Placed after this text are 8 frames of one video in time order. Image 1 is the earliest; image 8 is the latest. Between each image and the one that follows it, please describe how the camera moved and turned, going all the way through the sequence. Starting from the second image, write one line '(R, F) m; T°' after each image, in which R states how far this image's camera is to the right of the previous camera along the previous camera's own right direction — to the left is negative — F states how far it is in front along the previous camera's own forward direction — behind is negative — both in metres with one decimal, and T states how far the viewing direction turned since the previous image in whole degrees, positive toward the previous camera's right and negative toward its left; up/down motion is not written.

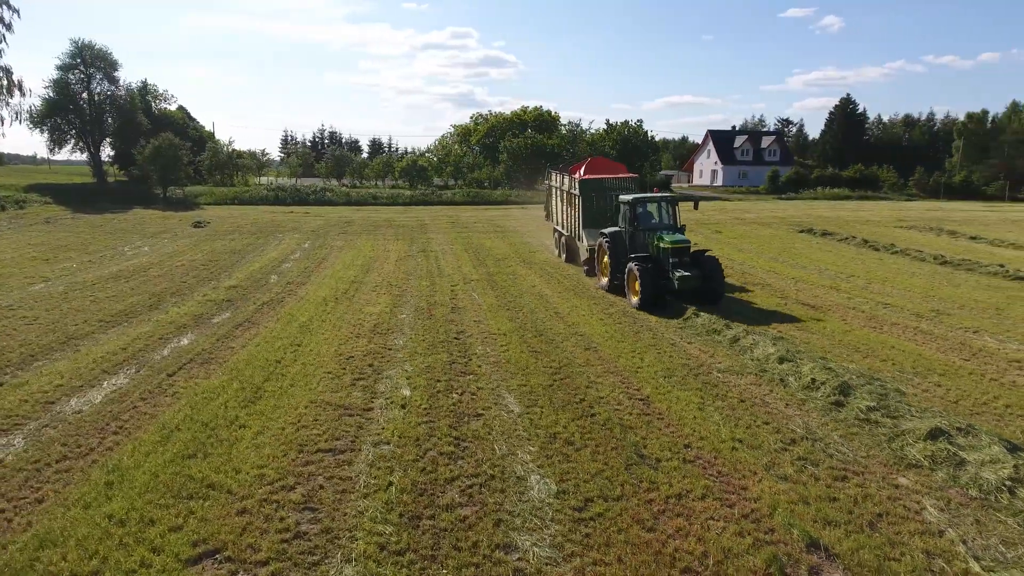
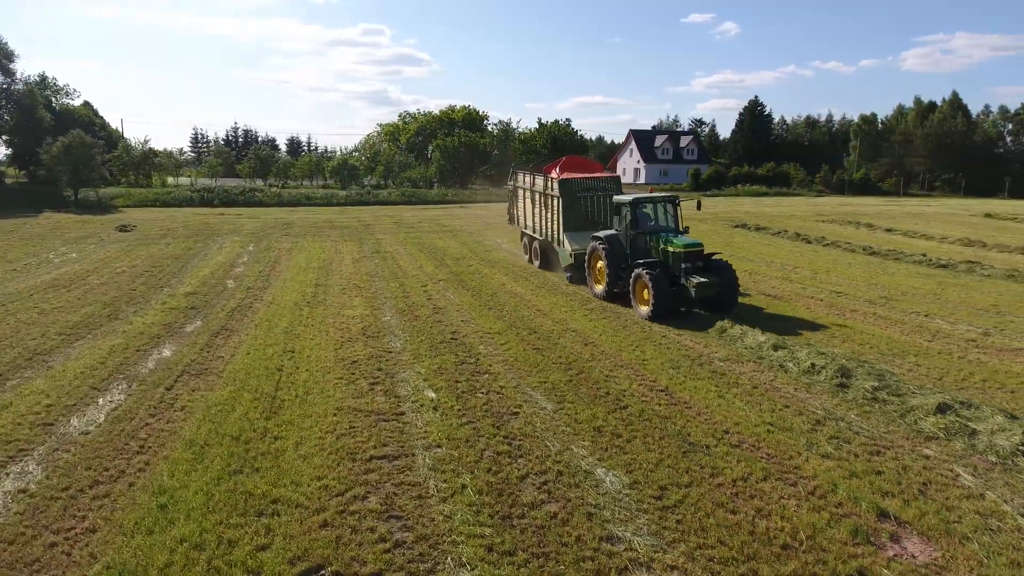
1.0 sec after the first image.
(-1.1, 0.0) m; +8°
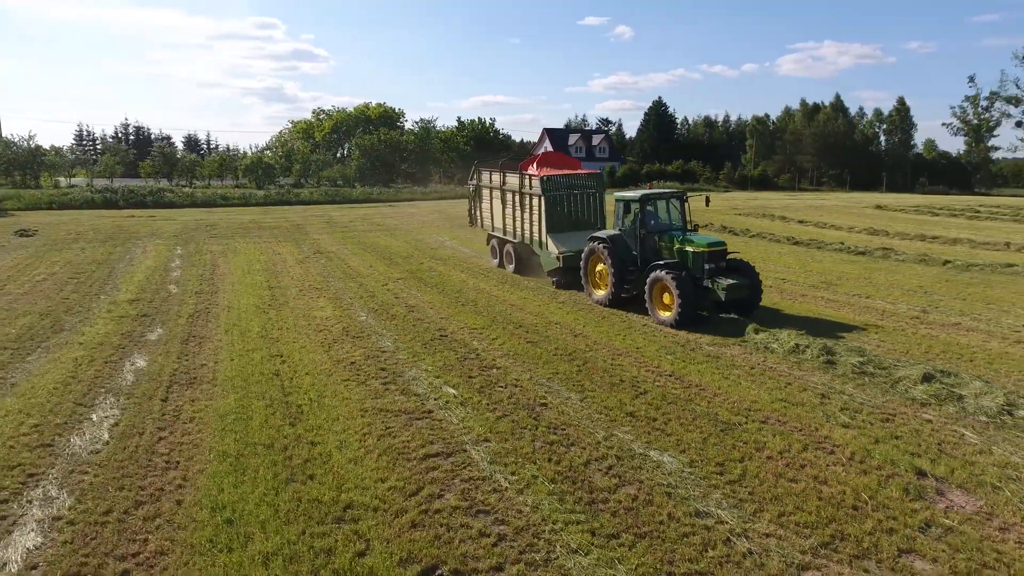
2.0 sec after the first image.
(-1.1, +0.1) m; +9°
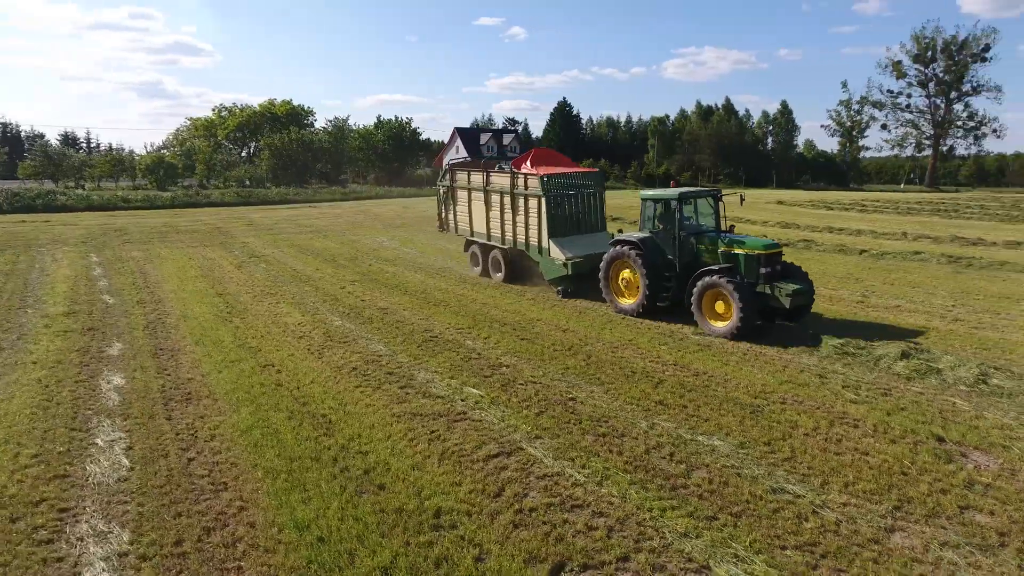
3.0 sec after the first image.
(-1.2, +0.1) m; +9°
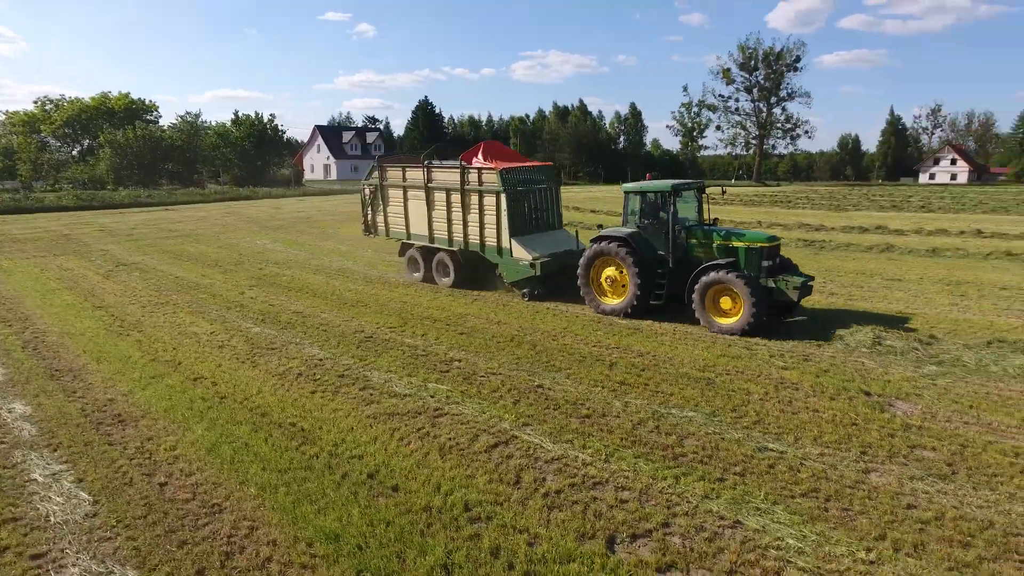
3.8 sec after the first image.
(-1.0, +0.1) m; +13°
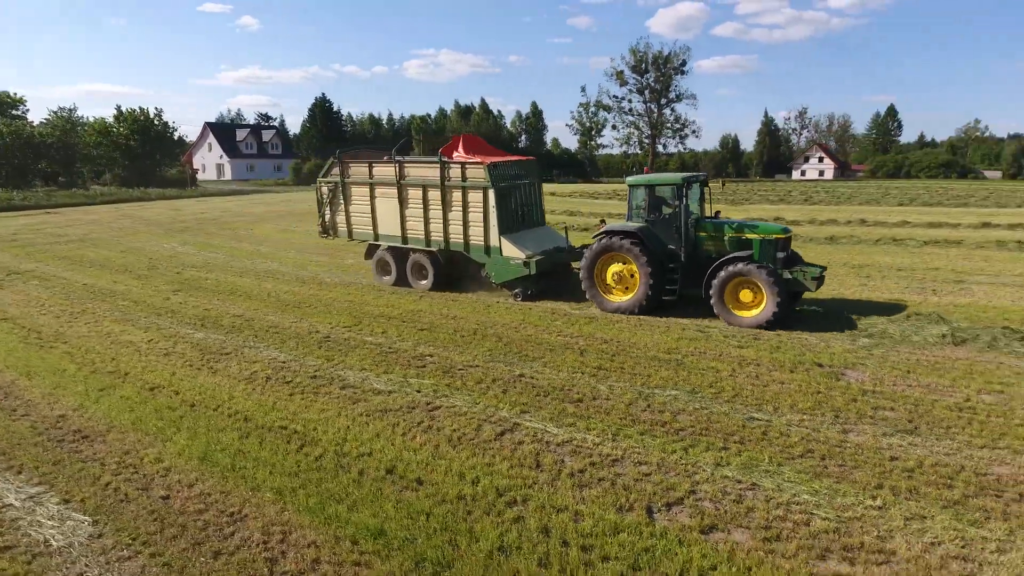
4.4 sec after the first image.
(-0.8, 0.0) m; +9°
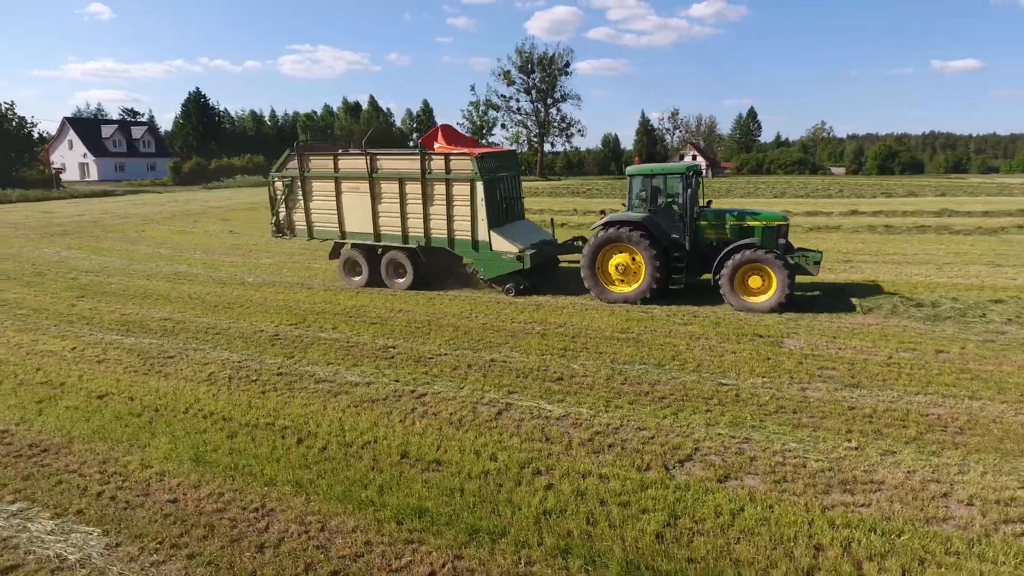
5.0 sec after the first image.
(-0.8, -0.1) m; +10°
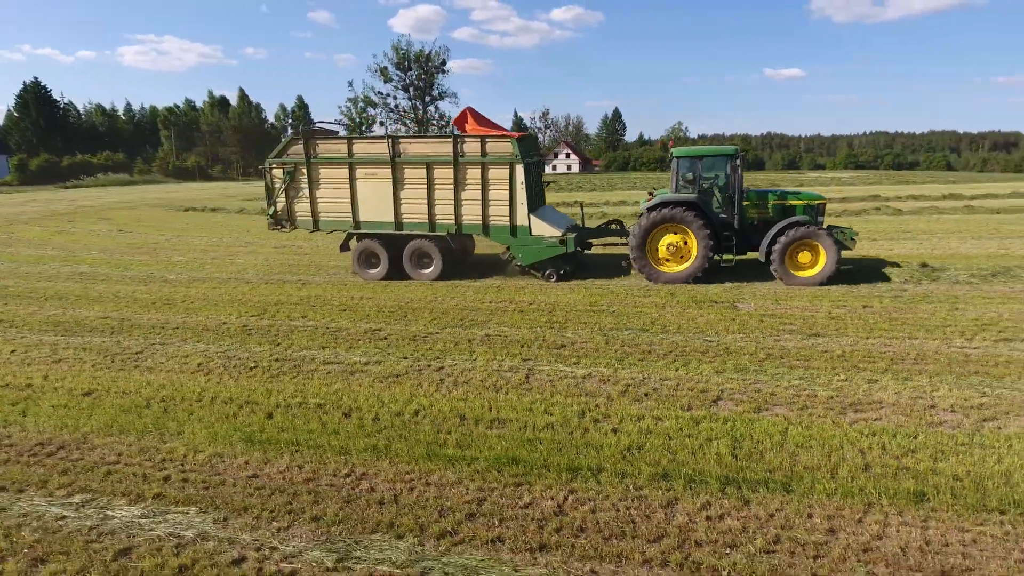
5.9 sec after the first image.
(-1.3, -0.1) m; +11°
